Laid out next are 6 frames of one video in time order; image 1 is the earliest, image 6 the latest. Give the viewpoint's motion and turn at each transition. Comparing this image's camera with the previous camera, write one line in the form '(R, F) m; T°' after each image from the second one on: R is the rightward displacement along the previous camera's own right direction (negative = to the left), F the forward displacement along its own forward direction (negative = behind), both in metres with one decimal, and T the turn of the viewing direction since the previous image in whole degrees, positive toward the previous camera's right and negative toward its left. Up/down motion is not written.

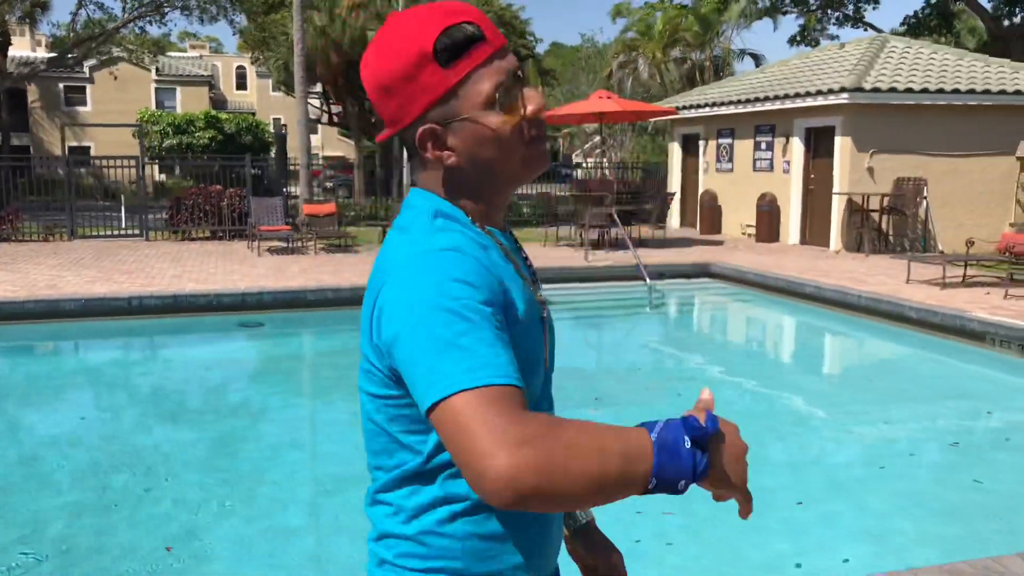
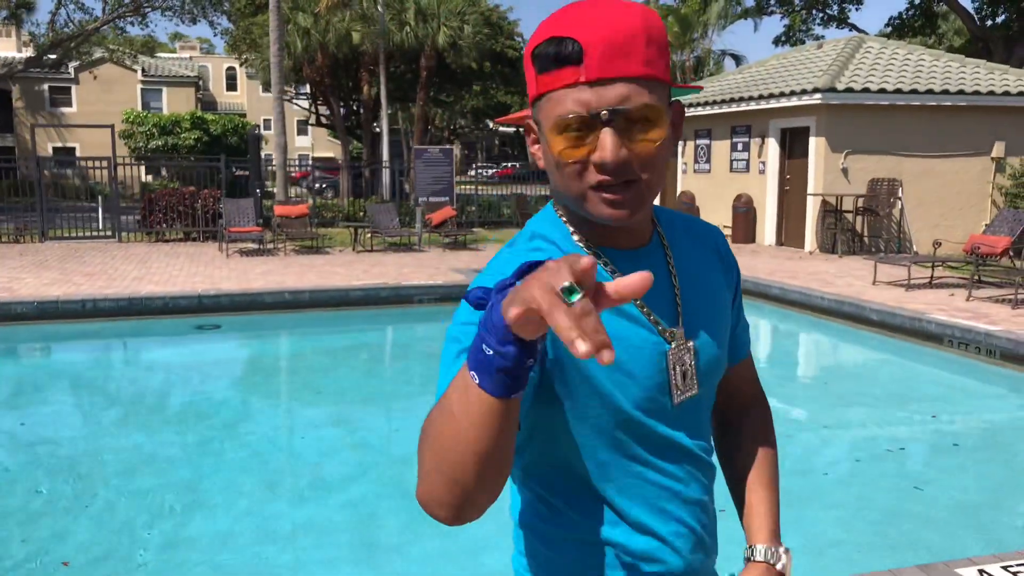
(+0.4, +0.1) m; 0°
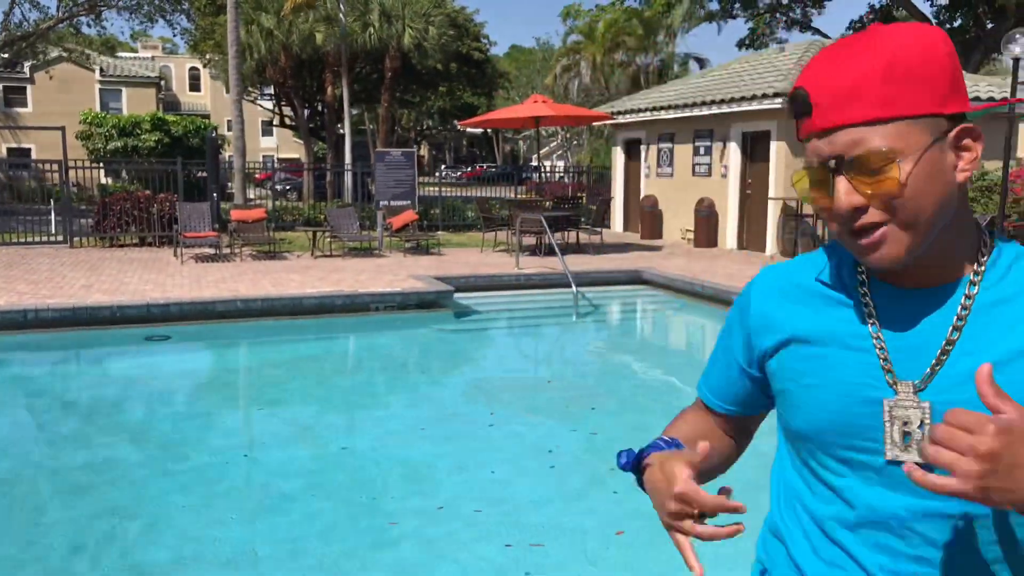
(+0.1, +0.1) m; +2°
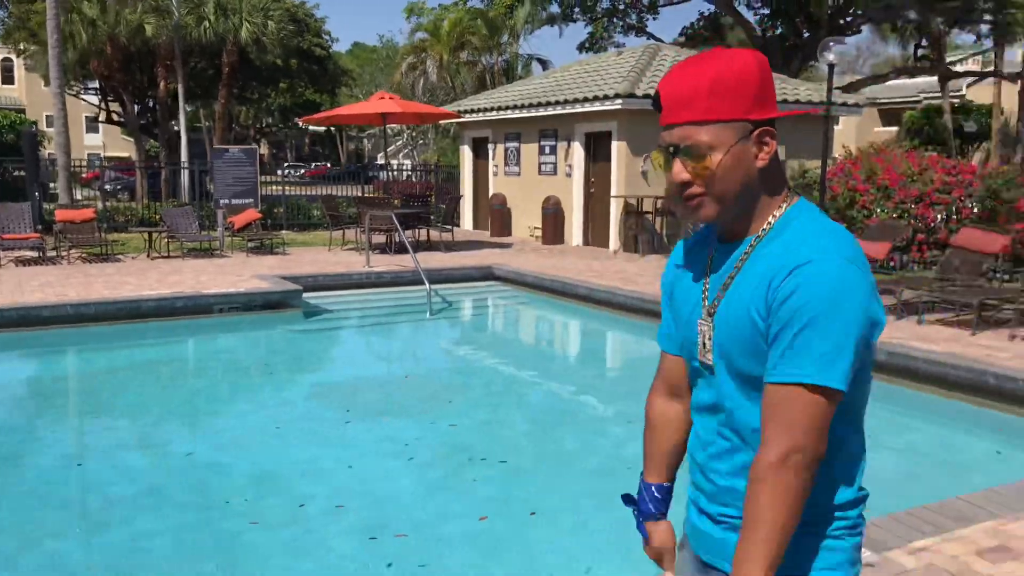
(-0.1, 0.0) m; +10°
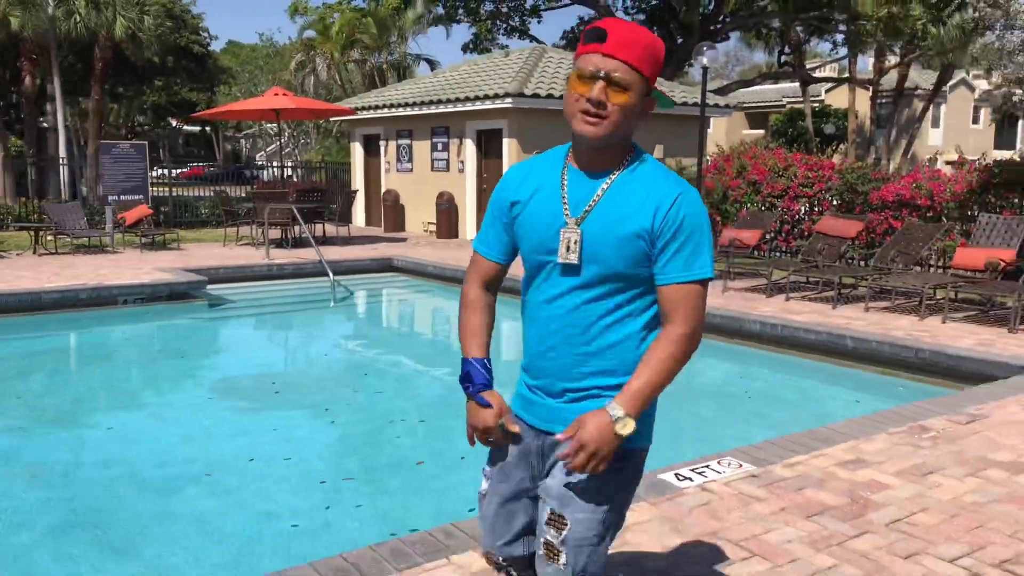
(-0.2, -0.5) m; +7°
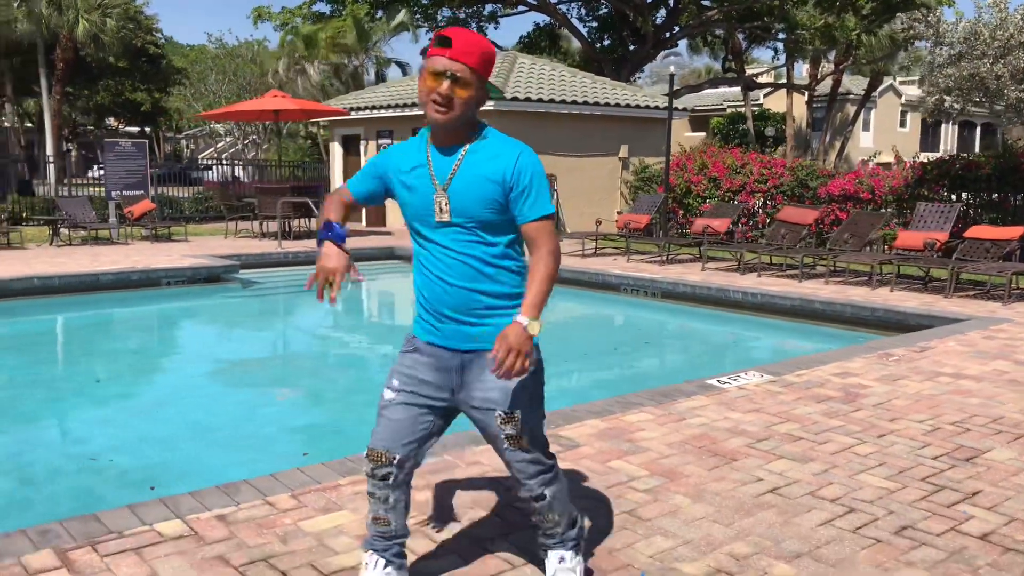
(-0.8, -1.2) m; +4°
